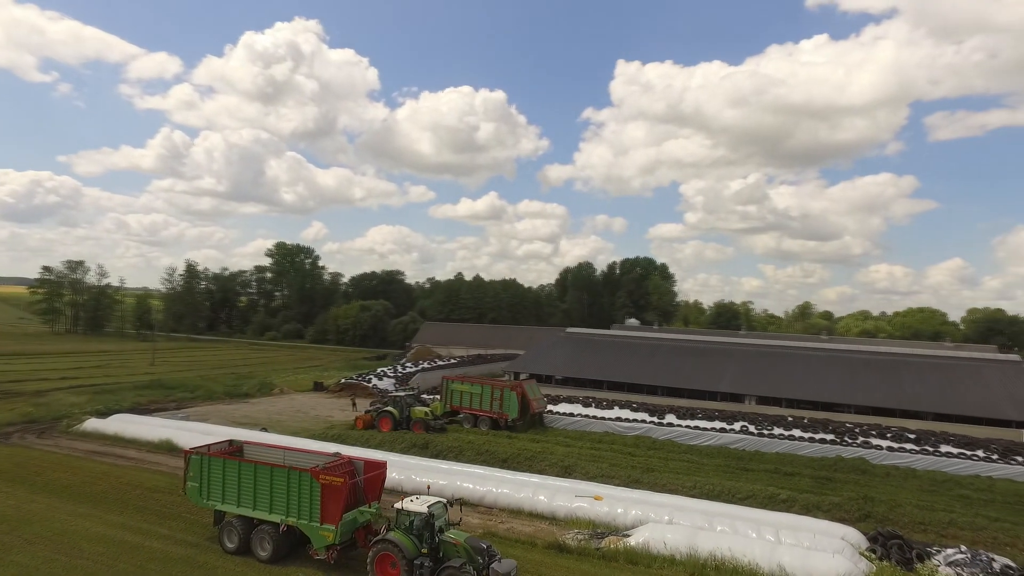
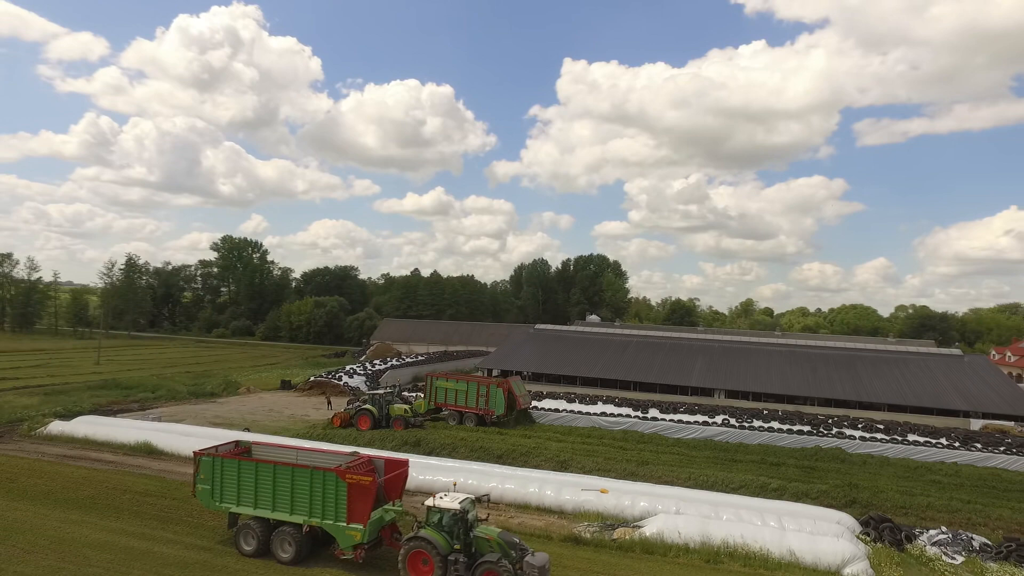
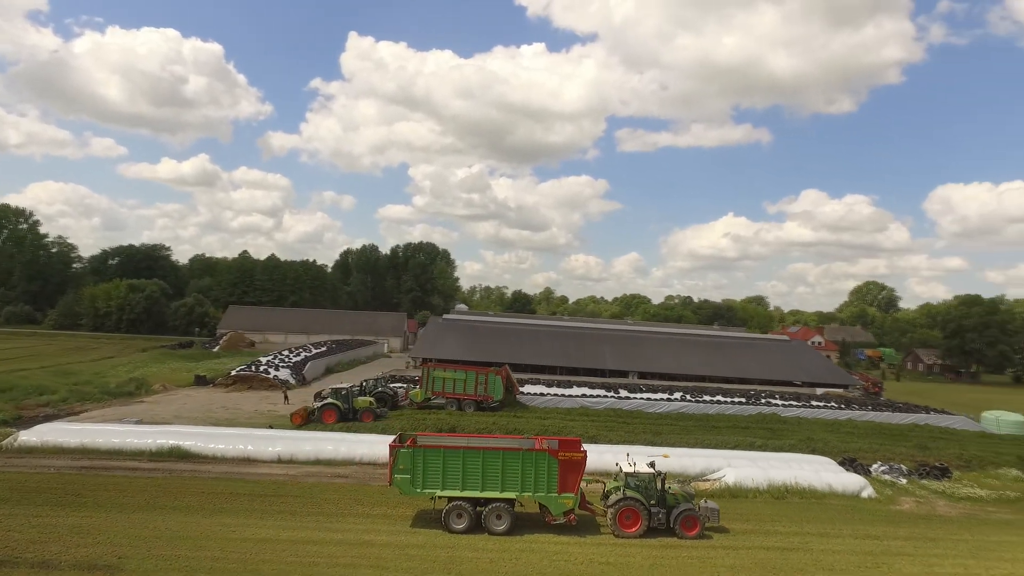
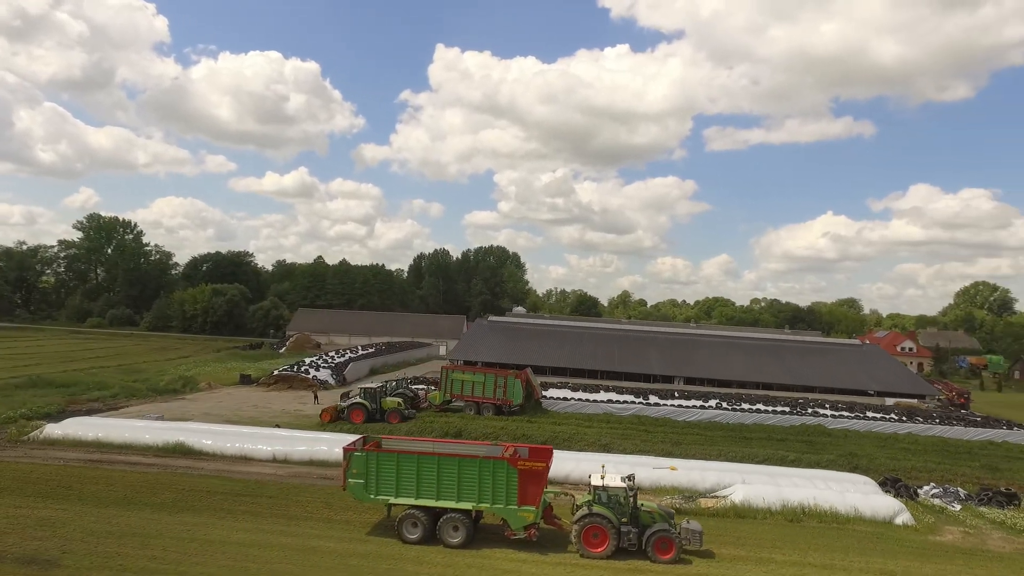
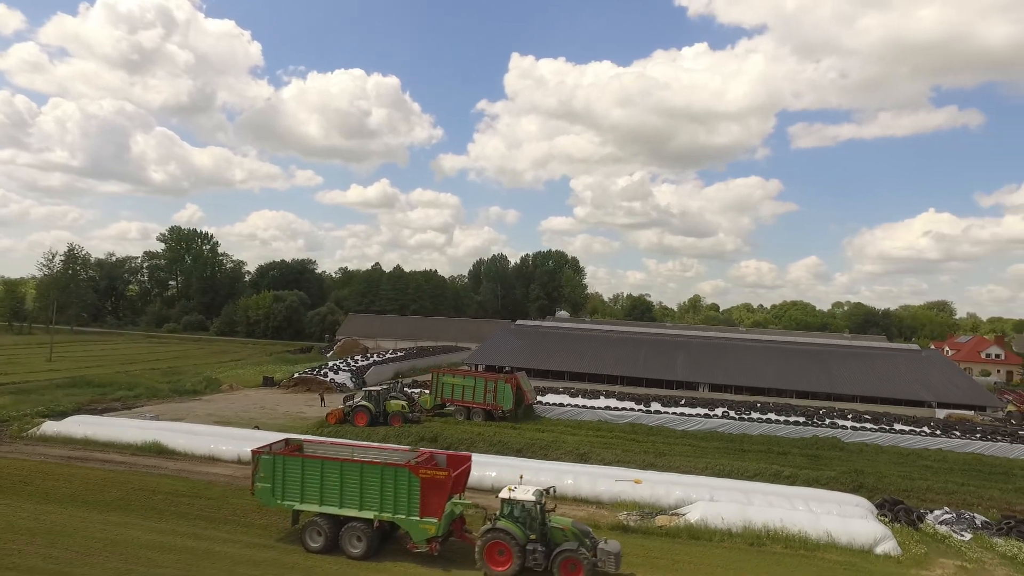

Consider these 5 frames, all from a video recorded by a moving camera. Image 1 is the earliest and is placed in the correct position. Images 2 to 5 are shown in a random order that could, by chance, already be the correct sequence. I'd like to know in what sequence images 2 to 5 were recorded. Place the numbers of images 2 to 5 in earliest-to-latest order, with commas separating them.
2, 5, 4, 3
